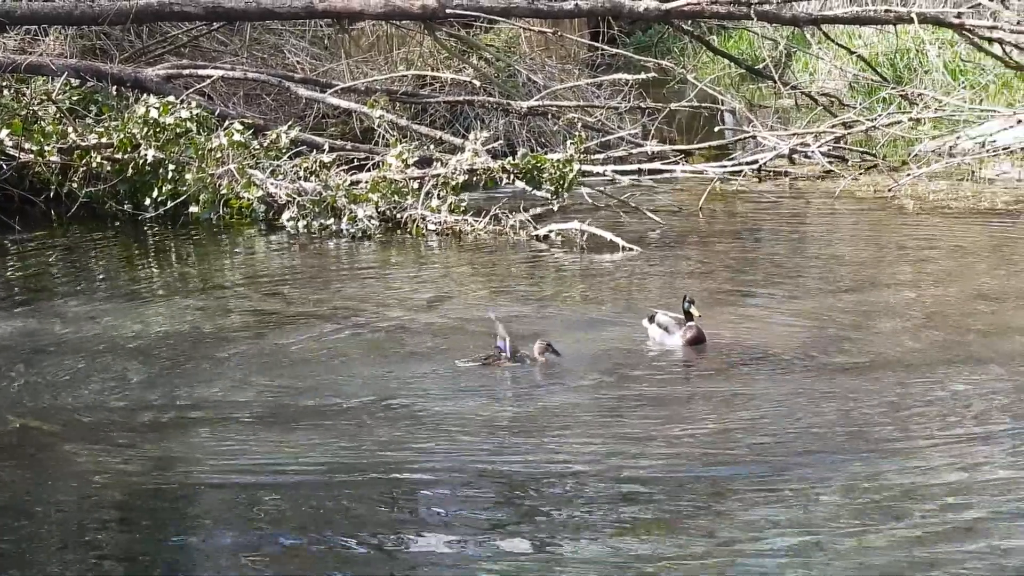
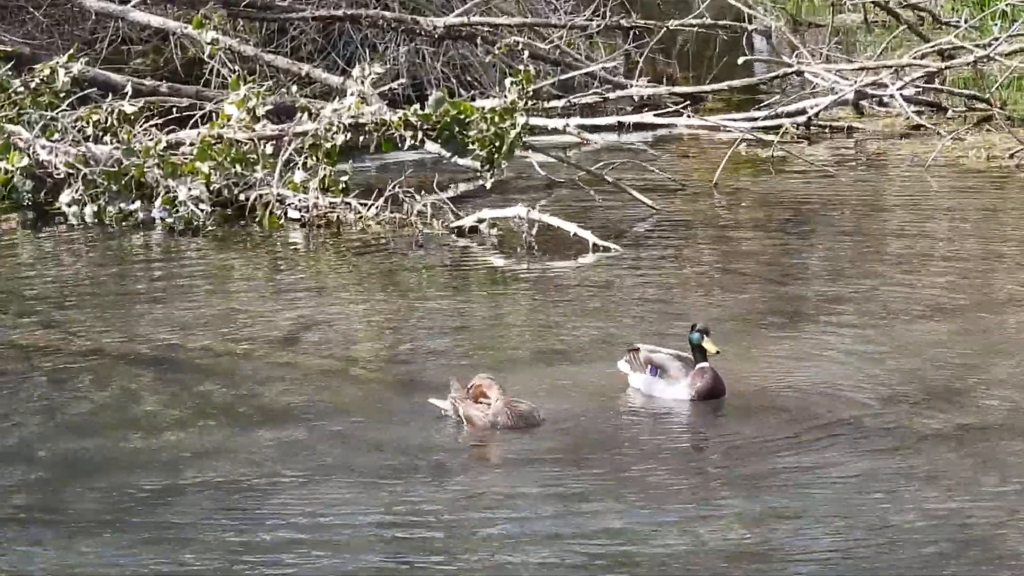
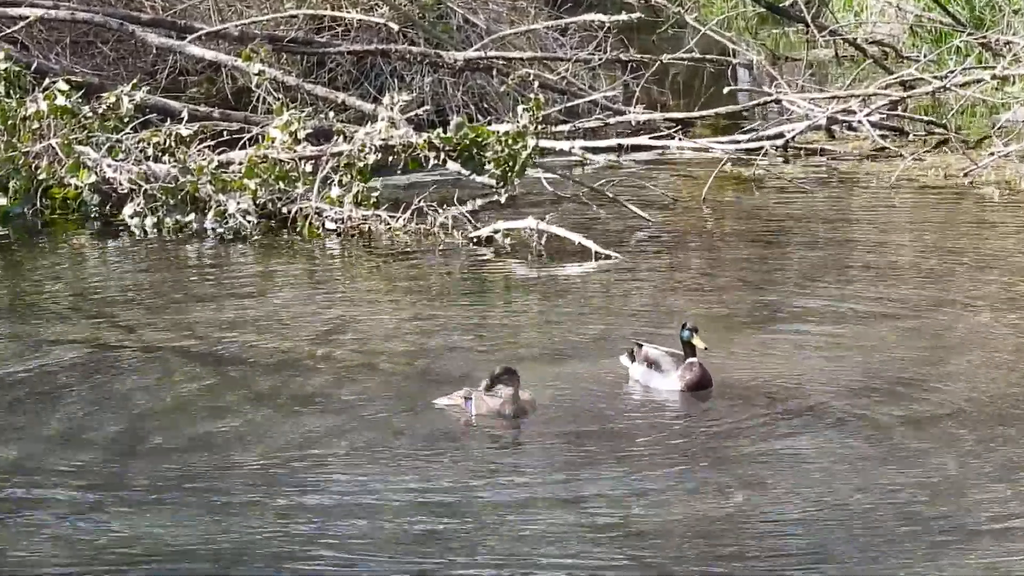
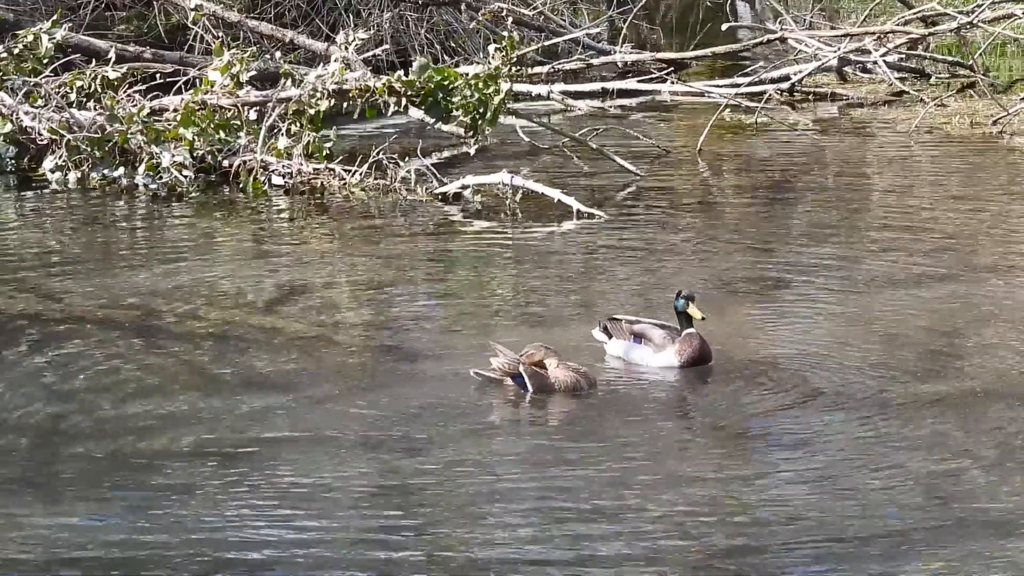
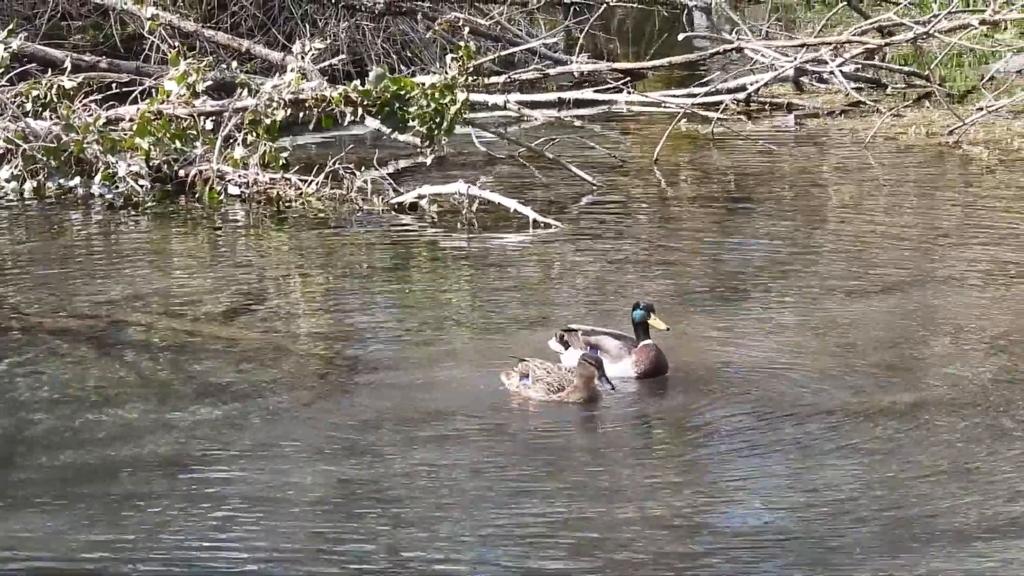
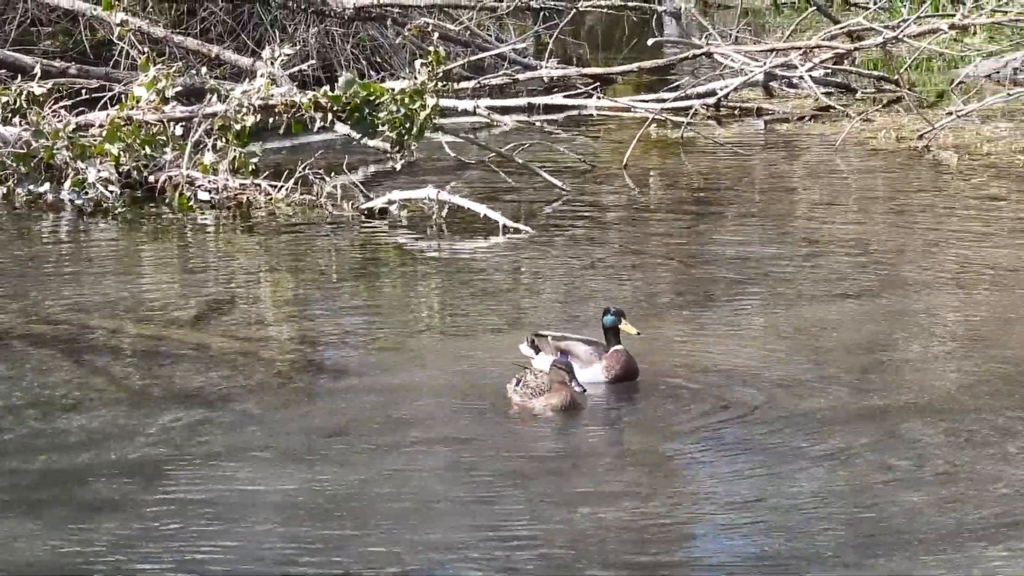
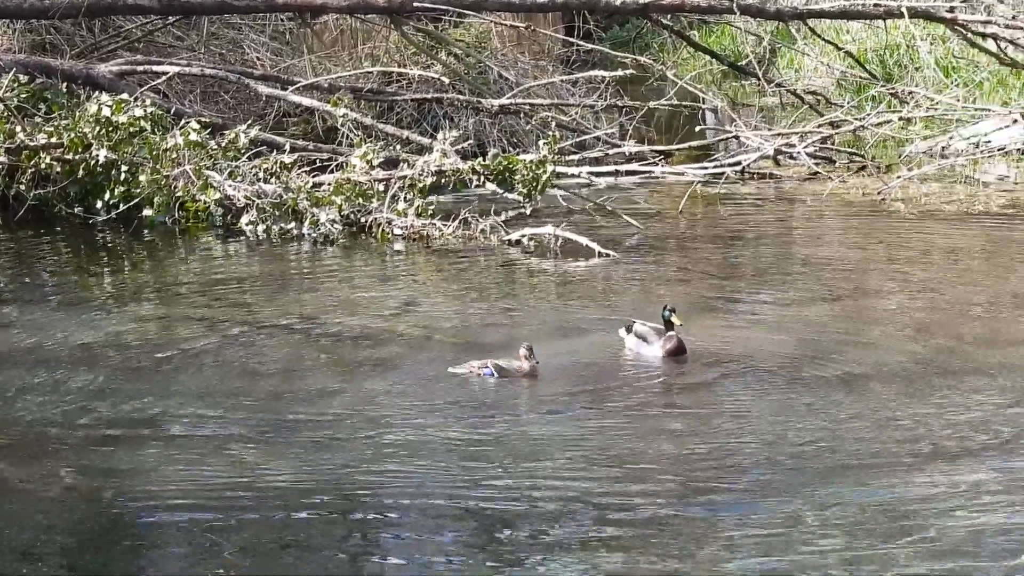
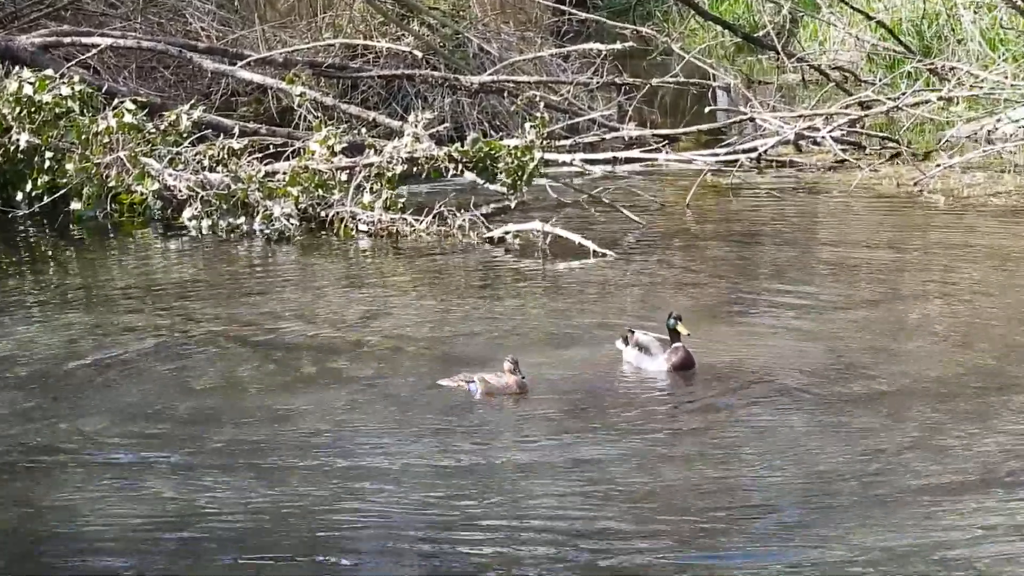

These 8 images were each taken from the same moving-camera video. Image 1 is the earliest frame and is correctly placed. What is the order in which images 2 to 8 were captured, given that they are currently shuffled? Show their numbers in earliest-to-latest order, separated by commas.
7, 8, 3, 2, 4, 5, 6
